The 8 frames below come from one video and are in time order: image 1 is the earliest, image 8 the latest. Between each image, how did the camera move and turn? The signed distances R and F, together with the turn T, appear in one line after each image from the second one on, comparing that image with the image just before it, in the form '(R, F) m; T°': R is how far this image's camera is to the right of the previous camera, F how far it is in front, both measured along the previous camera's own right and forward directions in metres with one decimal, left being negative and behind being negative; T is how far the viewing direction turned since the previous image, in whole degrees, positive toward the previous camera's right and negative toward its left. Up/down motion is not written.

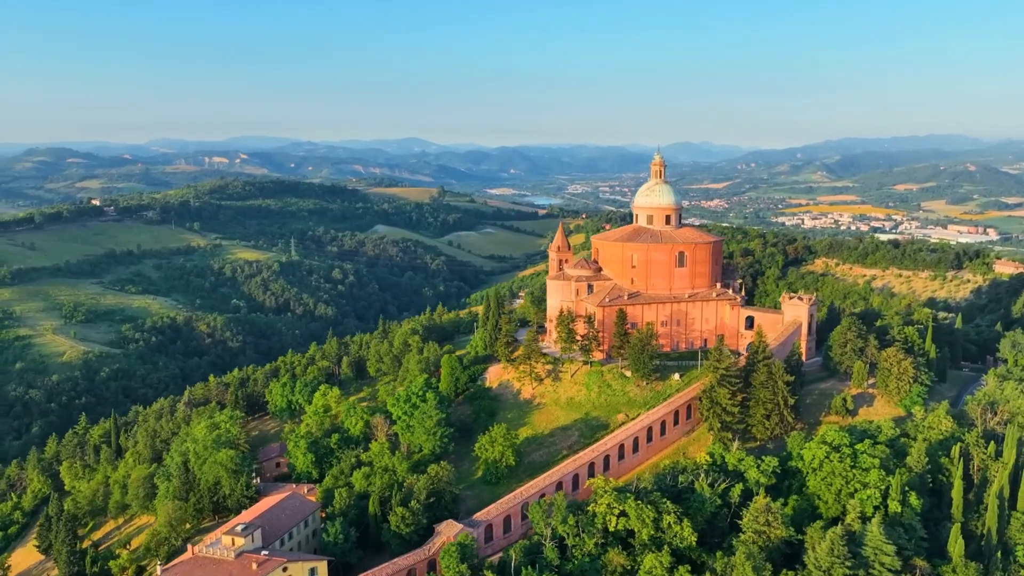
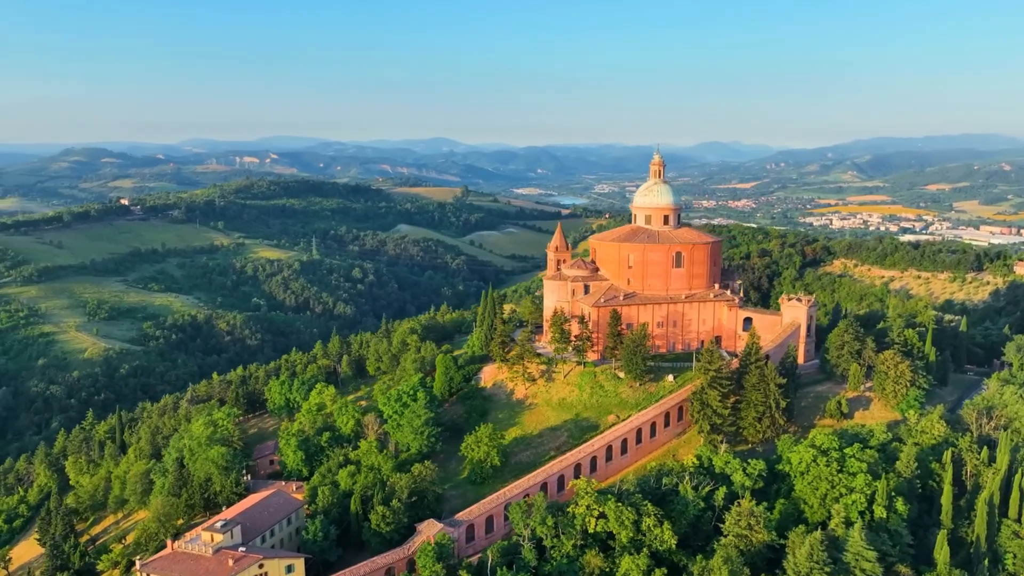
(+2.4, +0.1) m; -2°
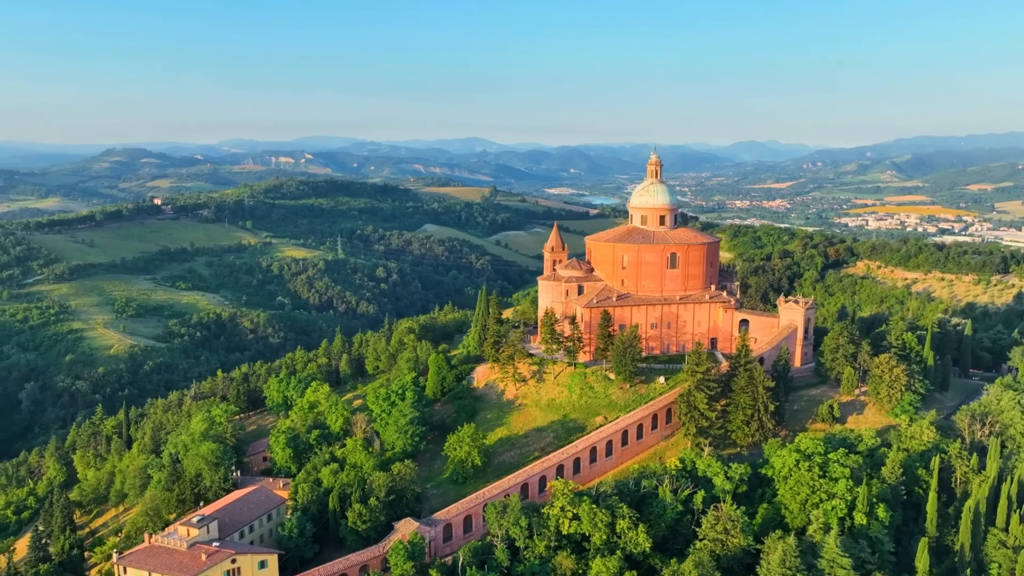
(+3.0, +0.1) m; -2°
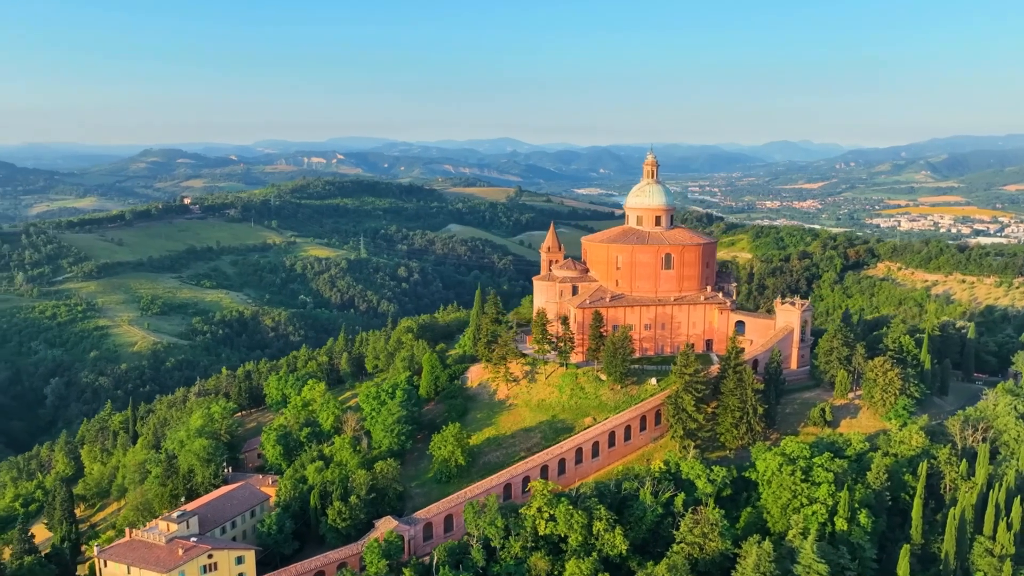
(+2.7, 0.0) m; -2°
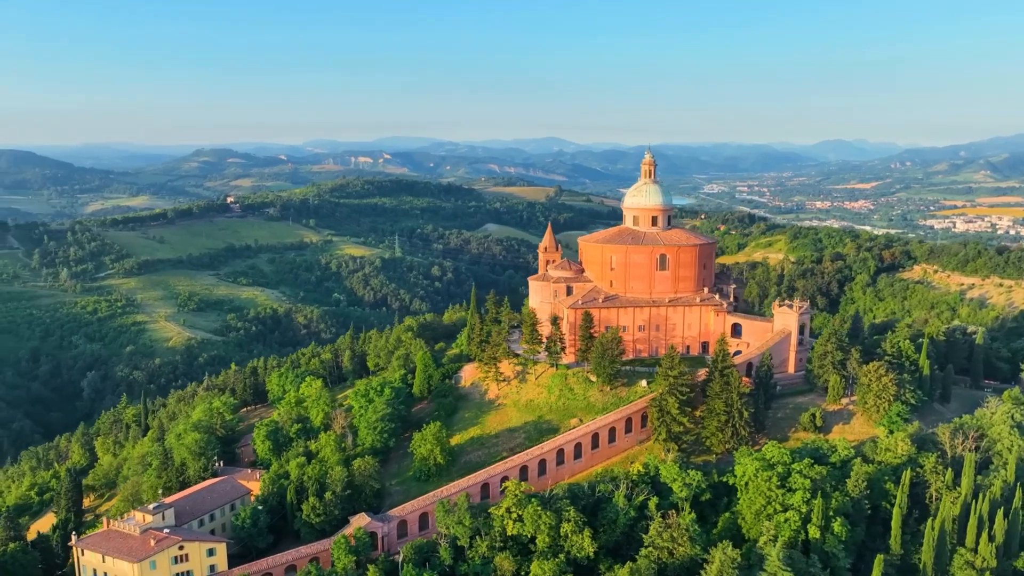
(+3.9, +0.2) m; -3°
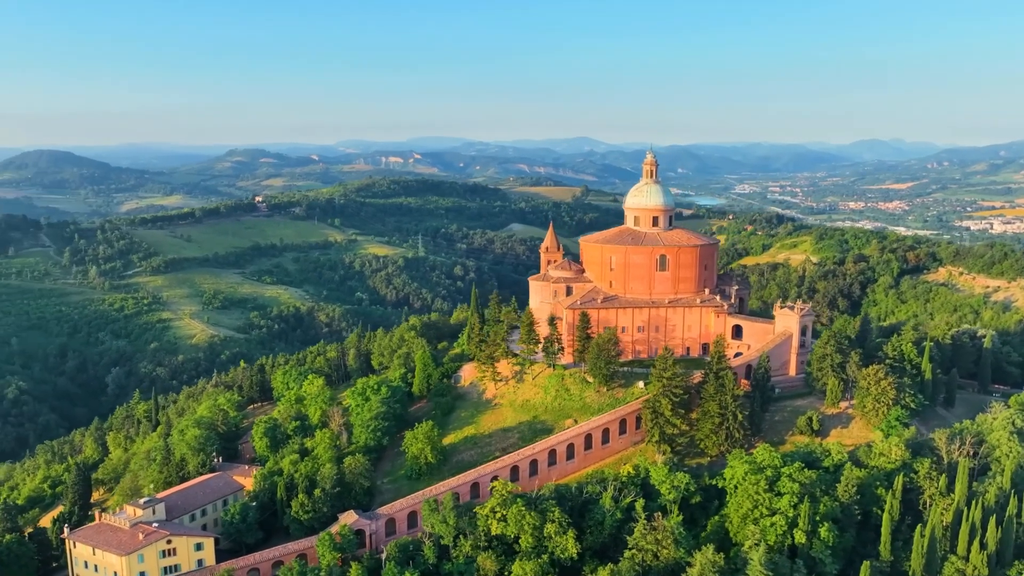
(+2.3, +0.1) m; -2°
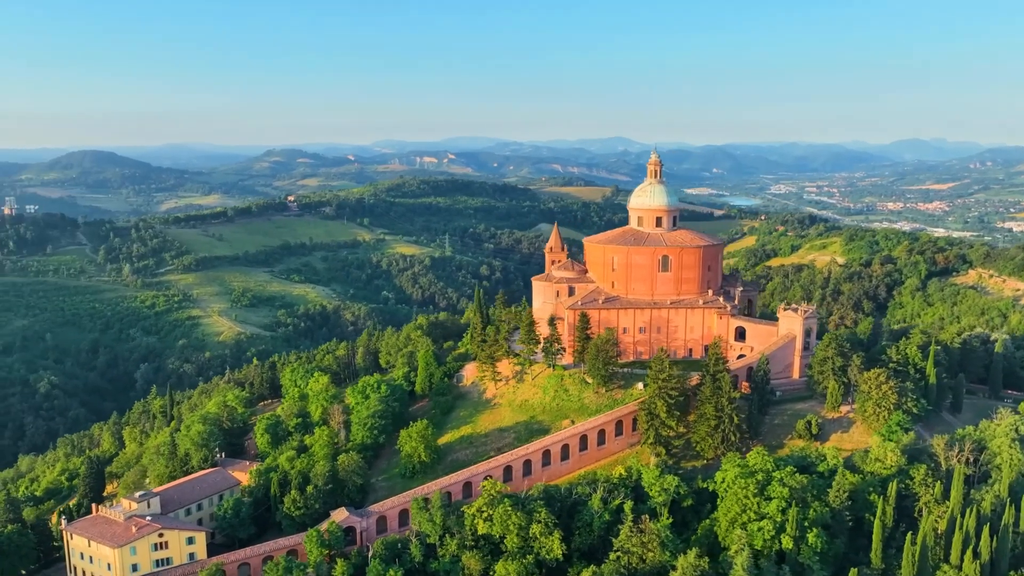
(+2.4, 0.0) m; -2°
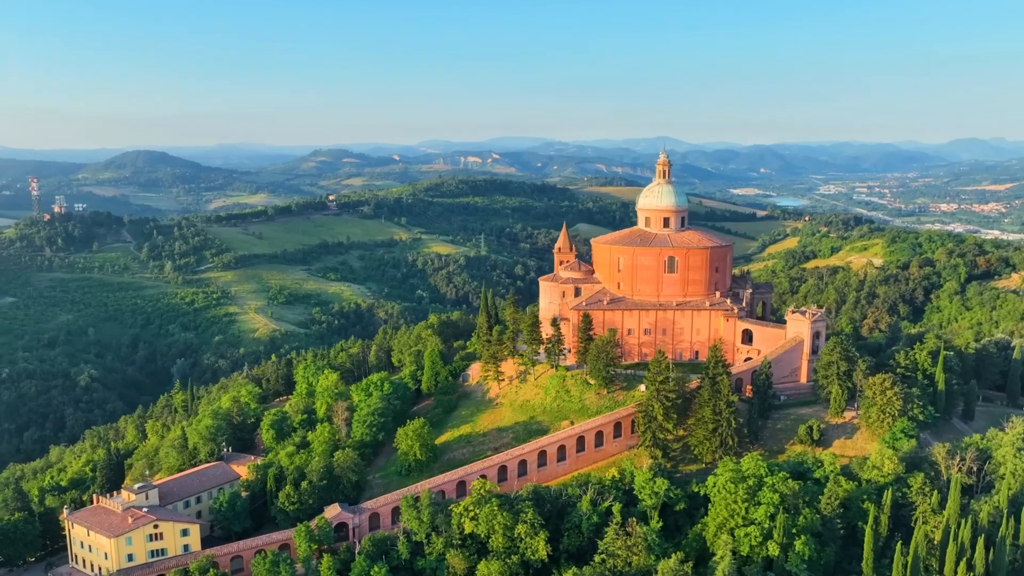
(+2.9, +0.1) m; -3°
